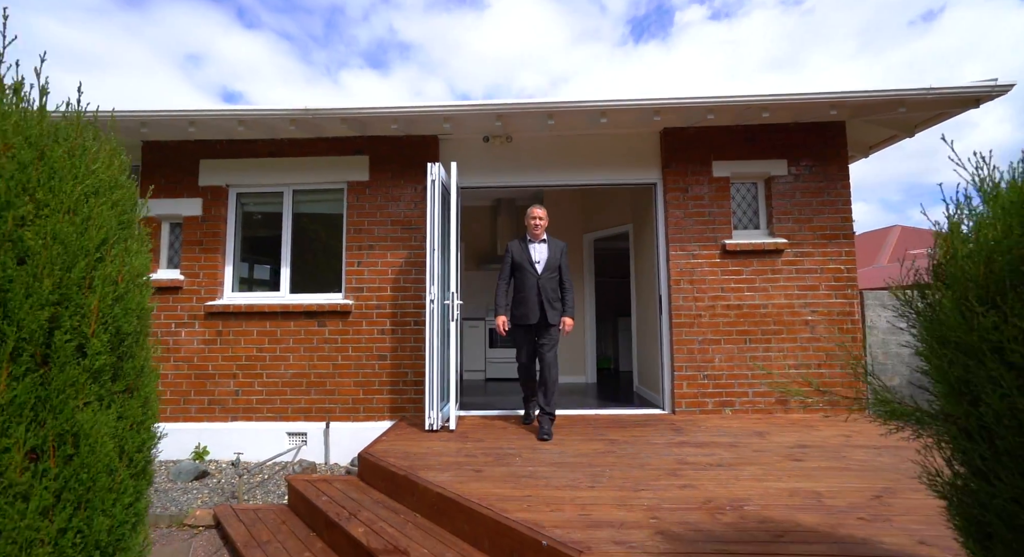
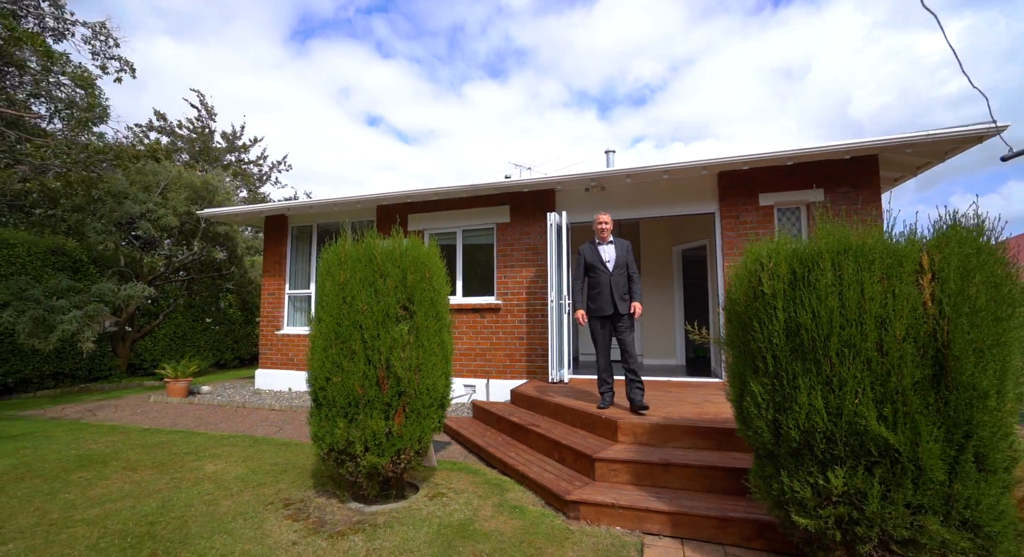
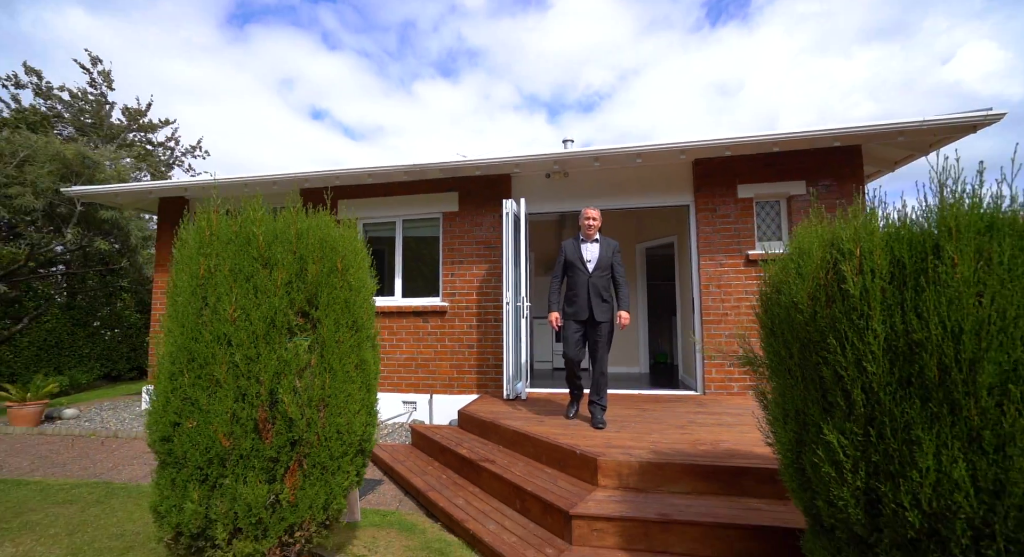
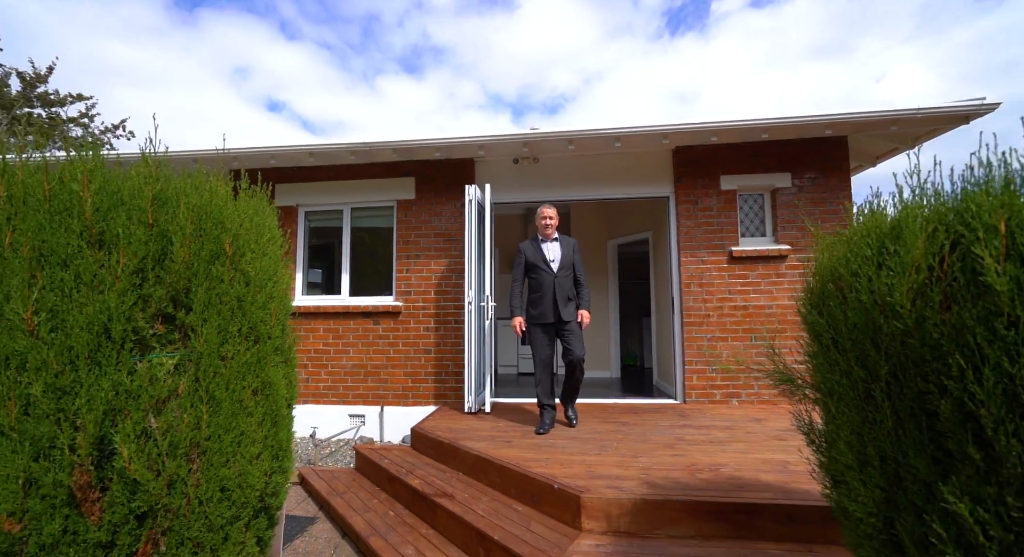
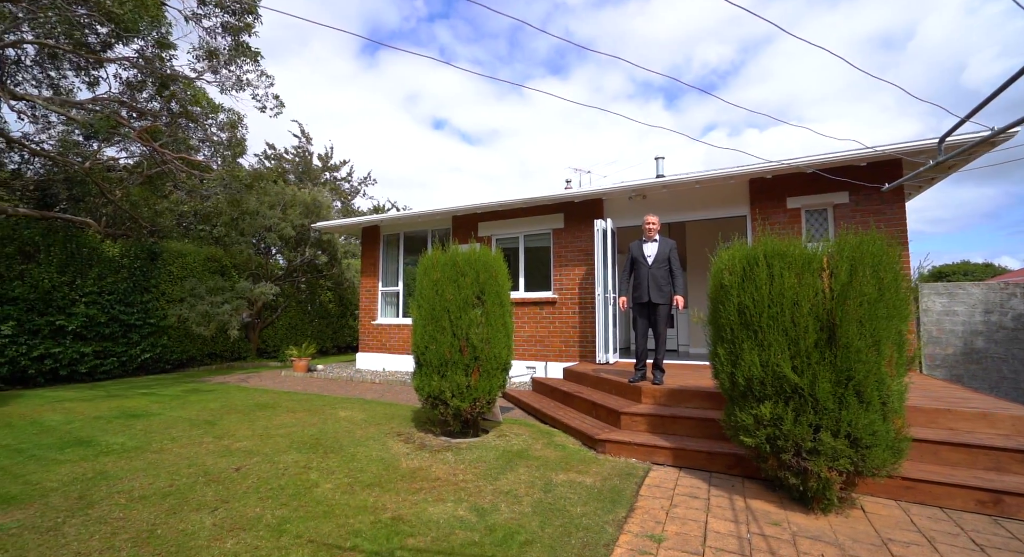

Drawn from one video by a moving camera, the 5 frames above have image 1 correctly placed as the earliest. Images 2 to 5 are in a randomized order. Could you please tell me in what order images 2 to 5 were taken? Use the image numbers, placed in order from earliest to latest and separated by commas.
4, 3, 2, 5
